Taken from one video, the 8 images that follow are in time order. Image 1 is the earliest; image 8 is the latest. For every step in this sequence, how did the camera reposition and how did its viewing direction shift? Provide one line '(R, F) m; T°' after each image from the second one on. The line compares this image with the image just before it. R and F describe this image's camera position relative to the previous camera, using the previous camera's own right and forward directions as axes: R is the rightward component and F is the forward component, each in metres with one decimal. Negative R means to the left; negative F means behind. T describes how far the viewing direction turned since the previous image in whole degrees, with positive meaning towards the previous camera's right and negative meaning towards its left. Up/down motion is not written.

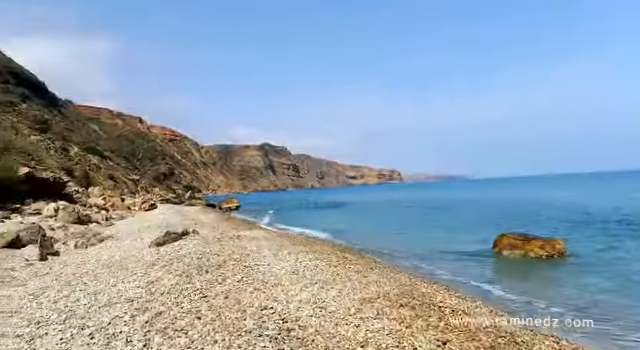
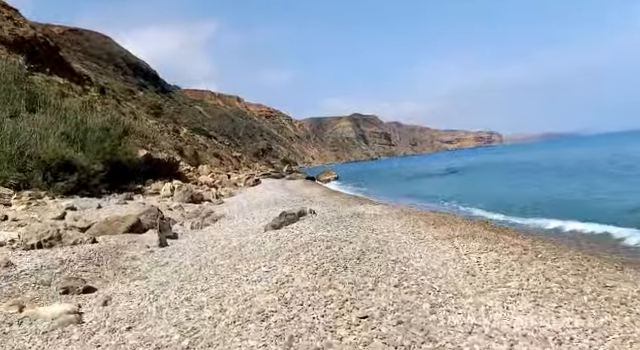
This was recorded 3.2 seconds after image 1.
(-1.7, +2.8) m; -14°
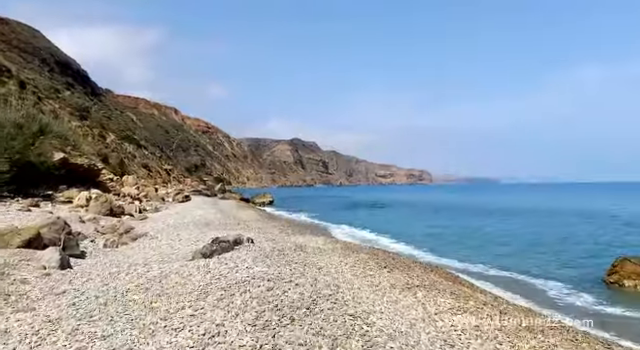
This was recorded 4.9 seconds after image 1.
(-0.4, +1.5) m; +9°
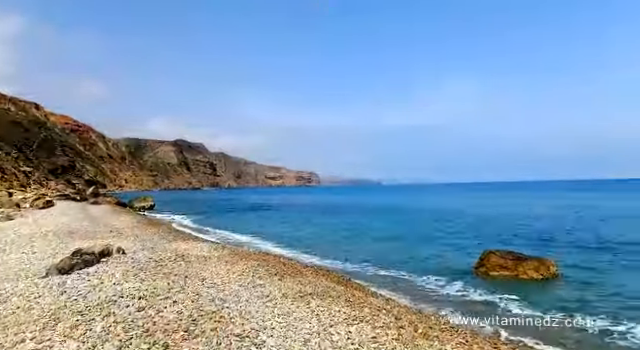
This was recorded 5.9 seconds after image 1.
(+0.1, +0.8) m; +16°
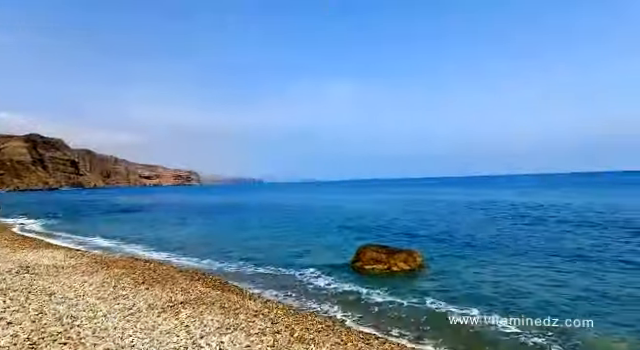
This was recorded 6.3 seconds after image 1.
(+0.2, +0.4) m; +16°
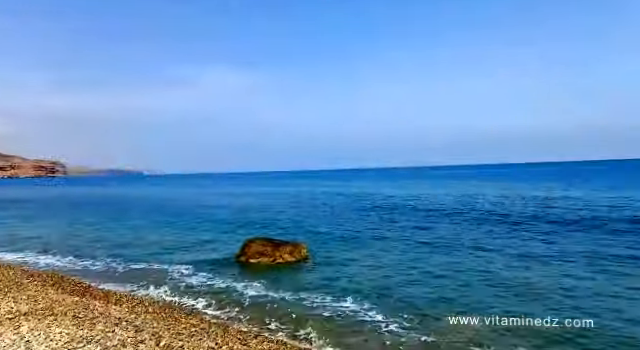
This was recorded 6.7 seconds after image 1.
(+0.3, +0.3) m; +15°
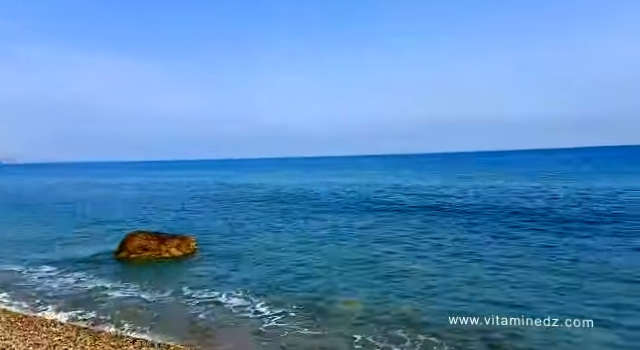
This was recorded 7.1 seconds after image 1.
(+0.3, +0.1) m; +13°
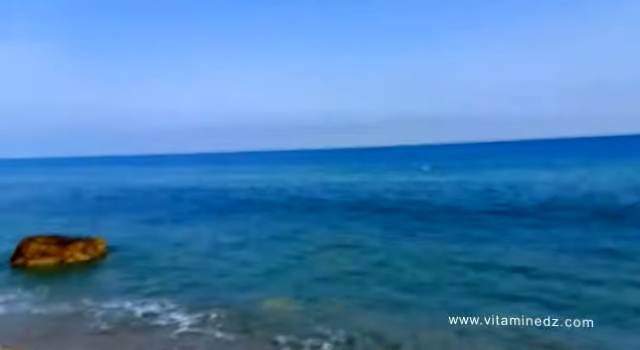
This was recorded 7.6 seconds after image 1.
(+0.3, +0.1) m; +8°
